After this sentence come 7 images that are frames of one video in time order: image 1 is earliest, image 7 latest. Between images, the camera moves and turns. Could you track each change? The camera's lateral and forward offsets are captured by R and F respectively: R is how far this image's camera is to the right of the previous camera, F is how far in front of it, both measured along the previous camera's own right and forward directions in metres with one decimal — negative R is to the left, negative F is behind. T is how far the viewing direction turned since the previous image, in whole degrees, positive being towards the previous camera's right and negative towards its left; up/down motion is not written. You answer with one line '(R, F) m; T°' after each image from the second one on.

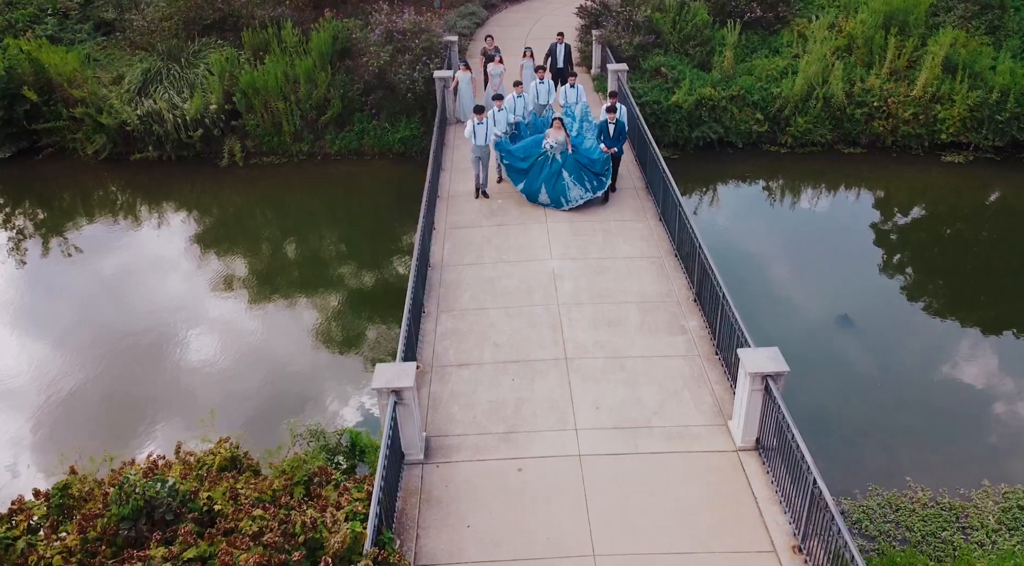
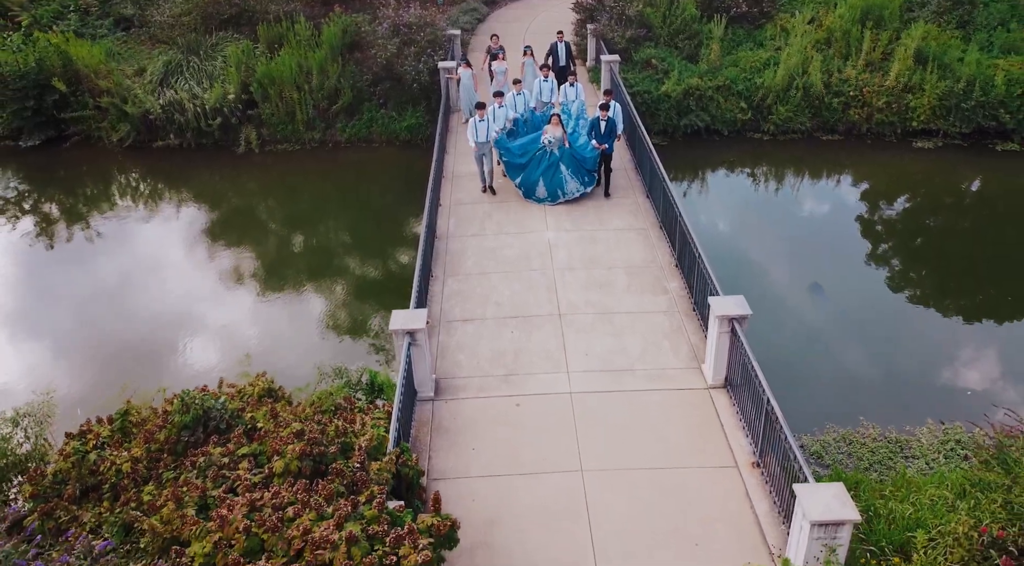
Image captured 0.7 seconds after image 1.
(0.0, -0.8) m; 0°
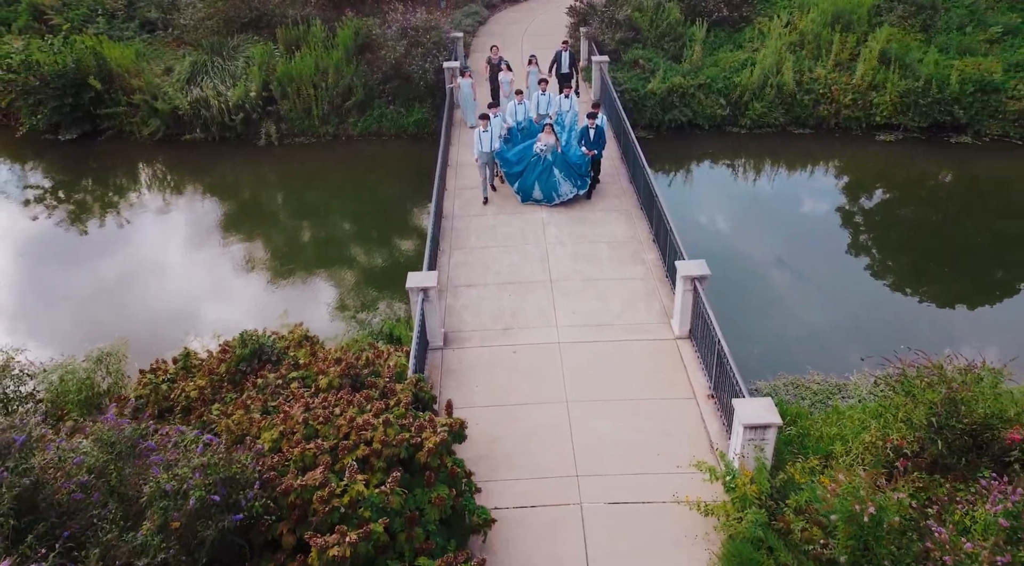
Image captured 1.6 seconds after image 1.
(0.0, -1.2) m; 0°
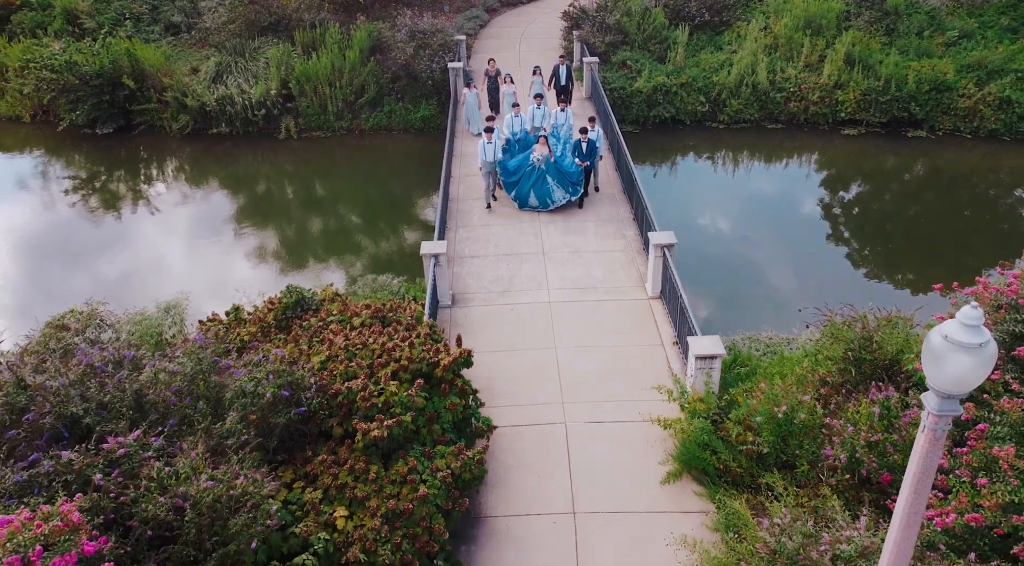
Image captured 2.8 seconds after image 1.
(0.0, -1.4) m; 0°
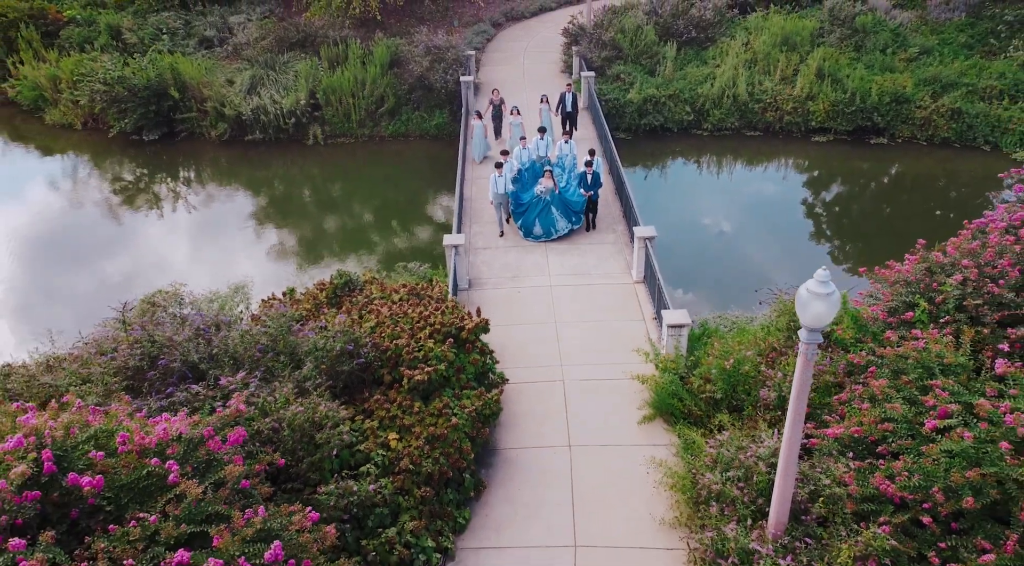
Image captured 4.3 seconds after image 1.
(-0.1, -1.8) m; 0°
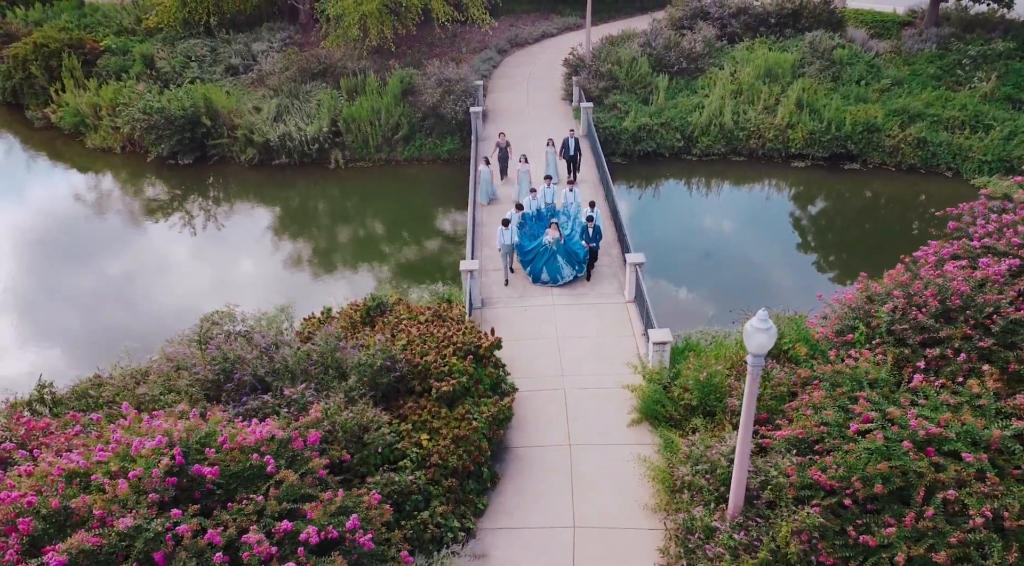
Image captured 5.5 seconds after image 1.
(-0.1, -1.5) m; 0°
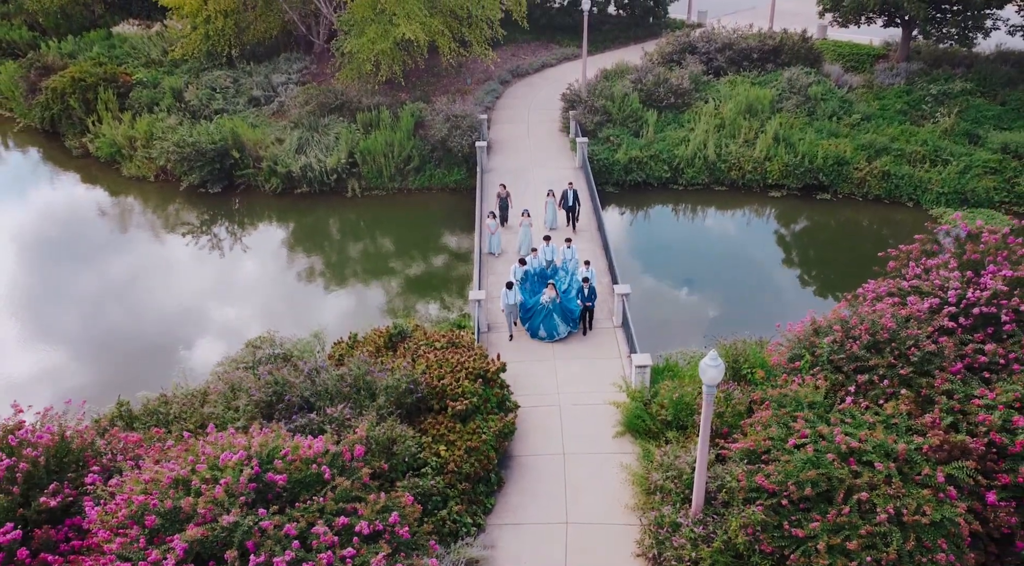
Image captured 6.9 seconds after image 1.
(0.0, -1.7) m; 0°
